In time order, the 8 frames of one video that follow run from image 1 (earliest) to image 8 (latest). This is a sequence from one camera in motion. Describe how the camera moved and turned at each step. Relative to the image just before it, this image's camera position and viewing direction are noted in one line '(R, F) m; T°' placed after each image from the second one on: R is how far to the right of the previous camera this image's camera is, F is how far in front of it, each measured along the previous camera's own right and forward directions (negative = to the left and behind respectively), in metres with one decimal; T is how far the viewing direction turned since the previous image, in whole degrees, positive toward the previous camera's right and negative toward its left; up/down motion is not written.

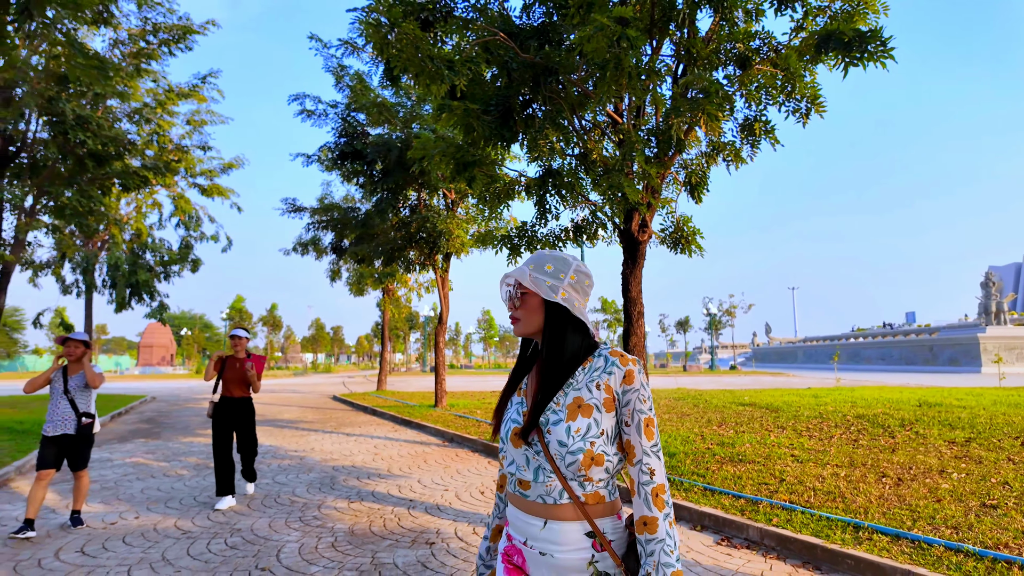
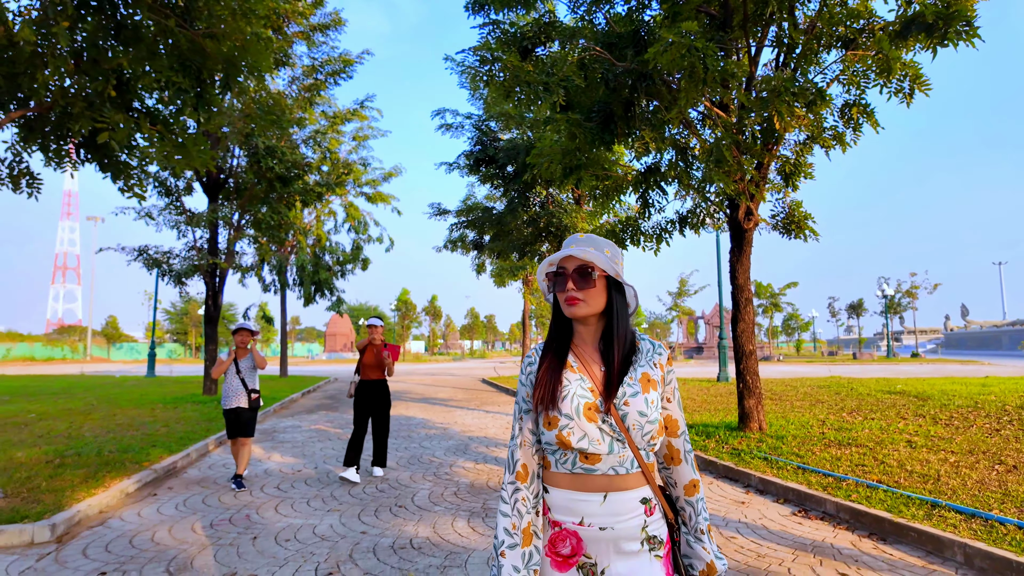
(+0.6, -0.7) m; -14°
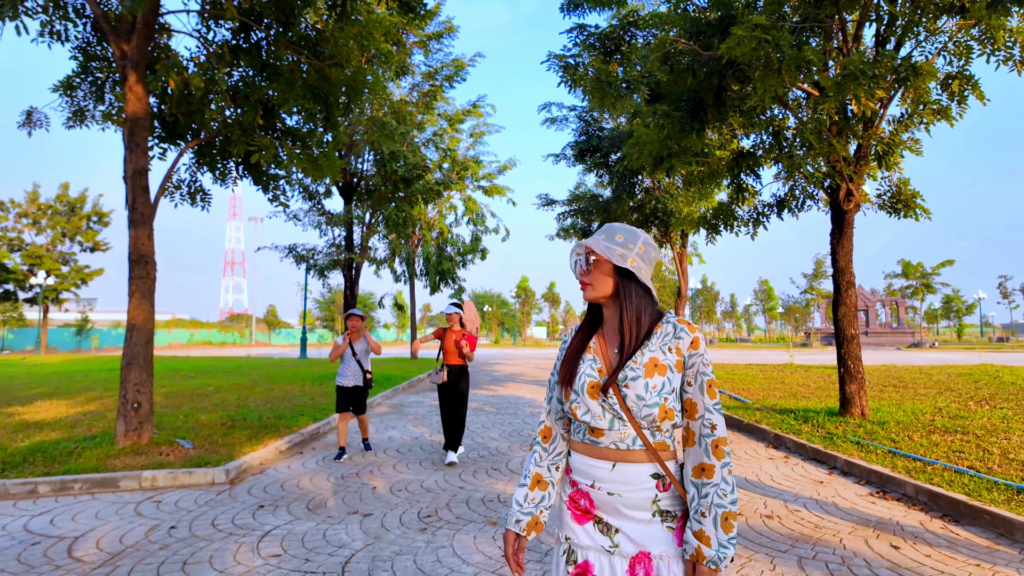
(+0.5, -0.6) m; -12°
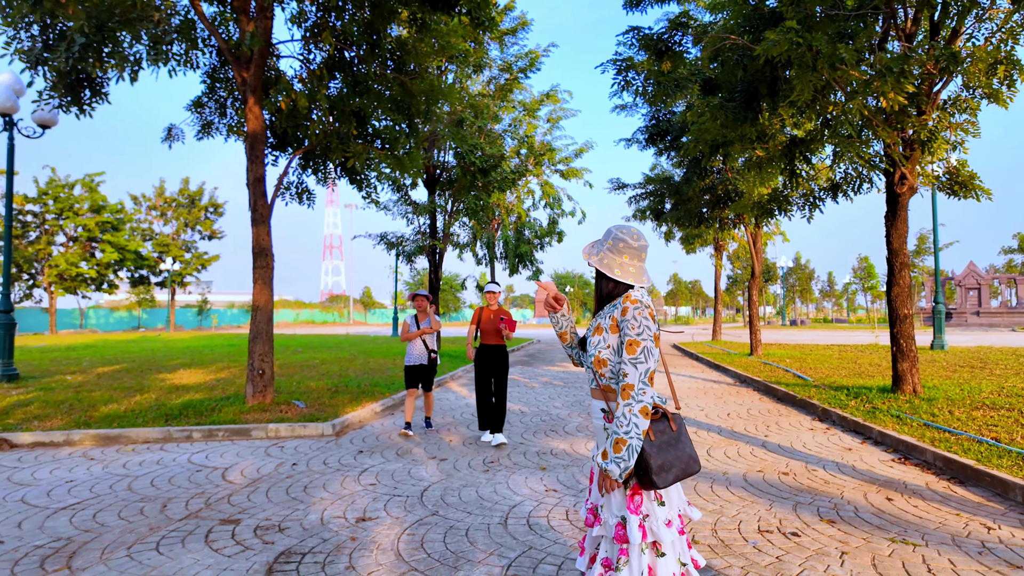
(+0.4, -0.9) m; -8°
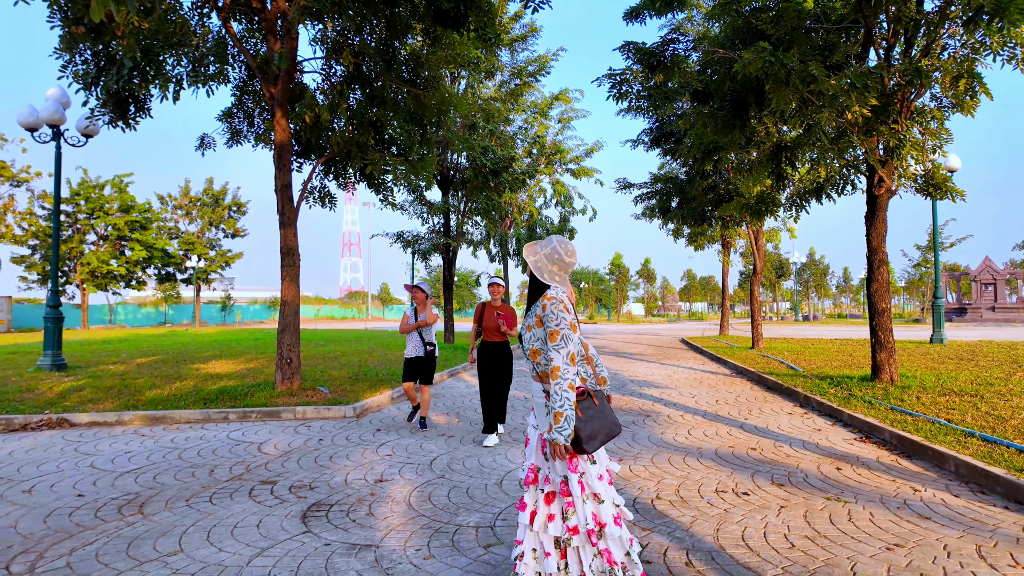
(+0.2, -0.7) m; -2°
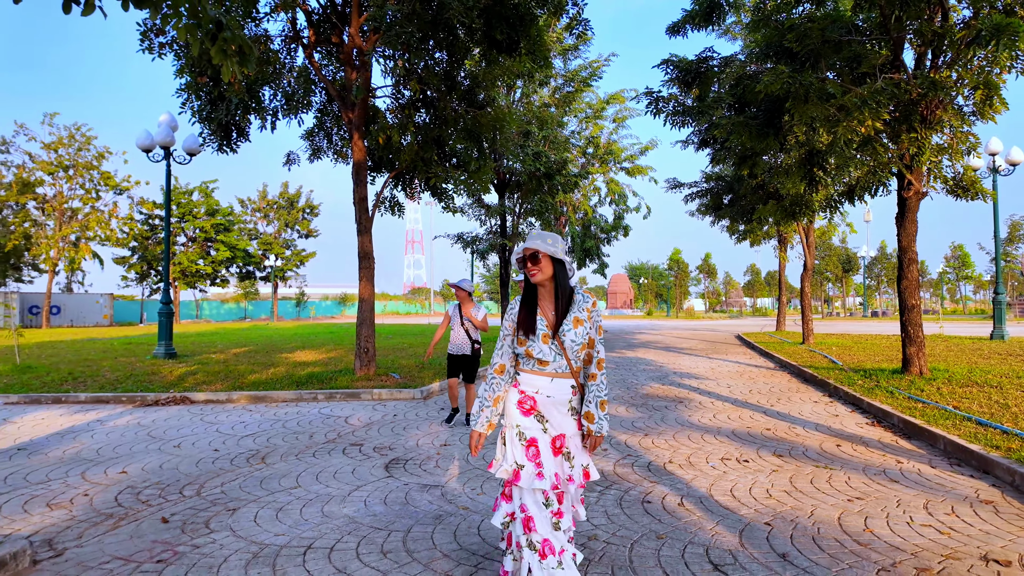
(+0.2, -1.0) m; -6°
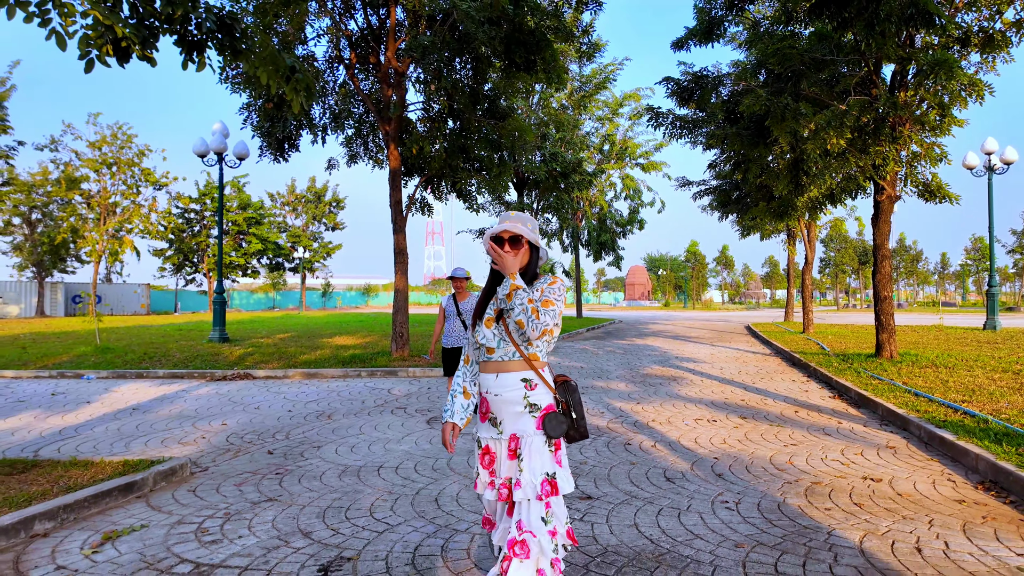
(+0.1, -1.4) m; -2°
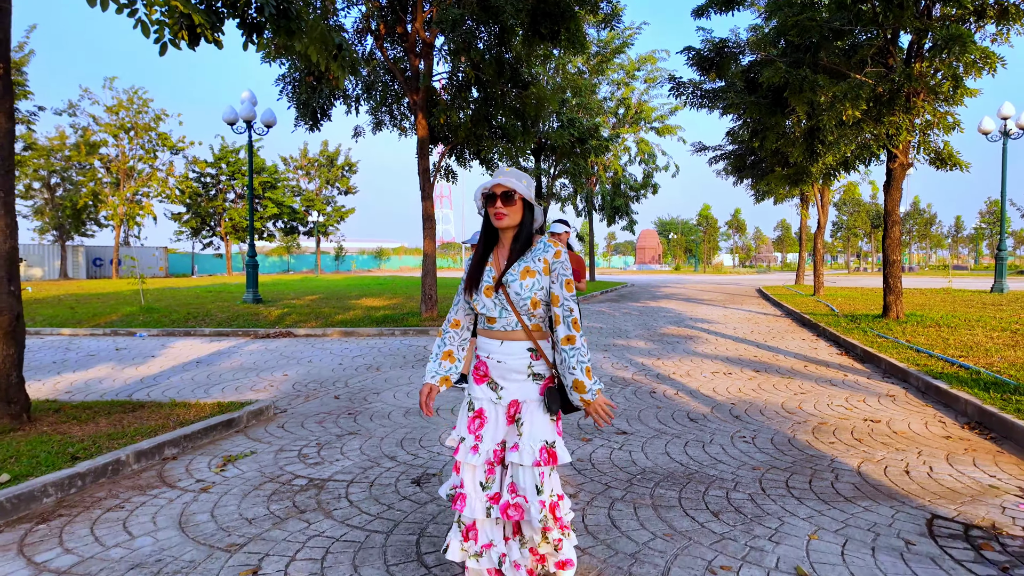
(-0.3, -0.6) m; -1°
